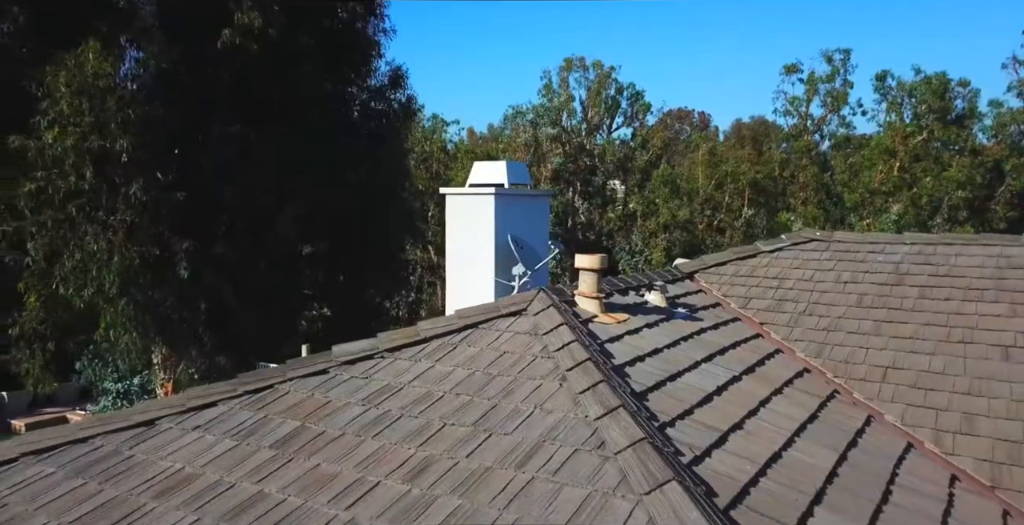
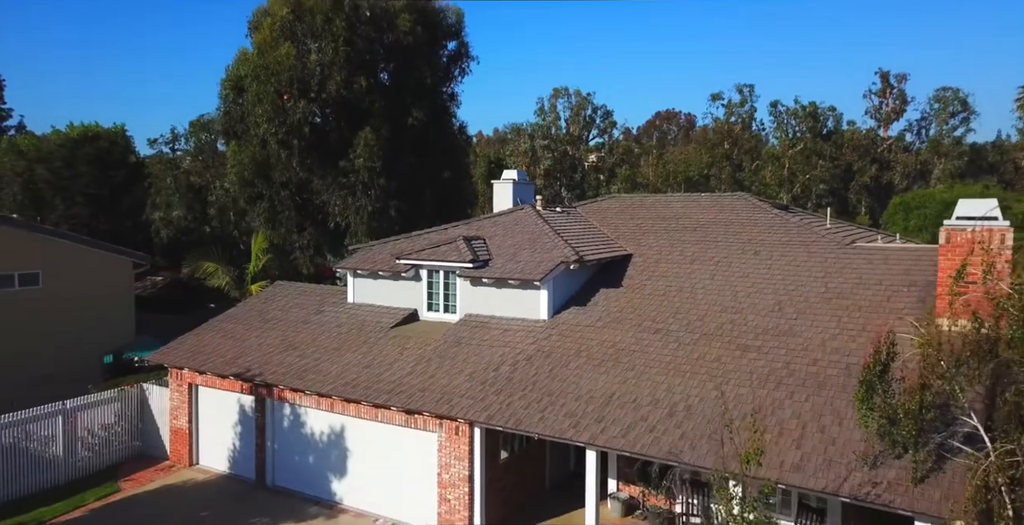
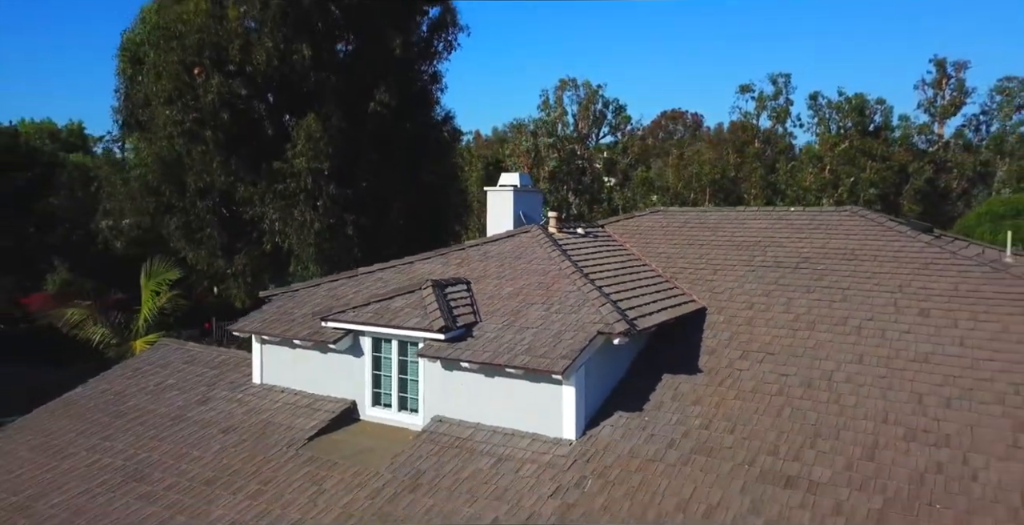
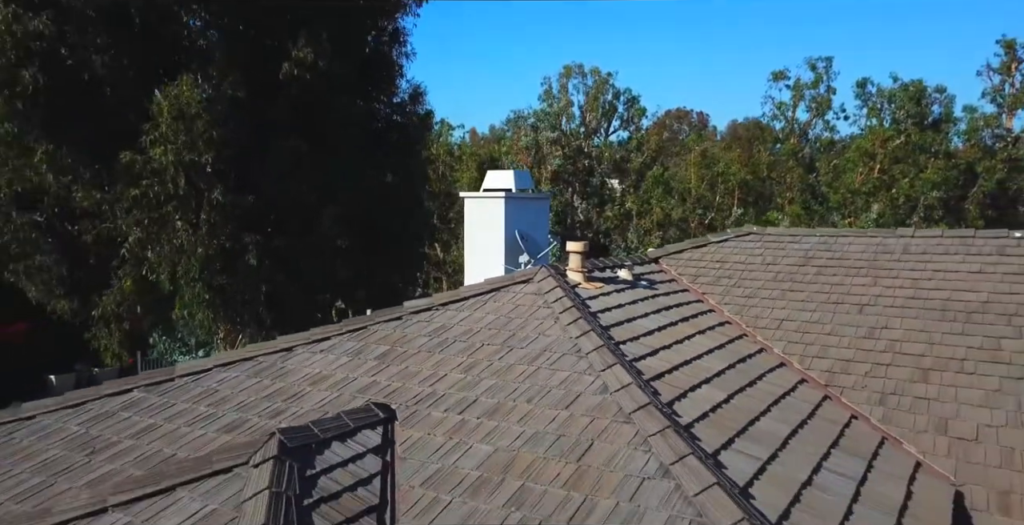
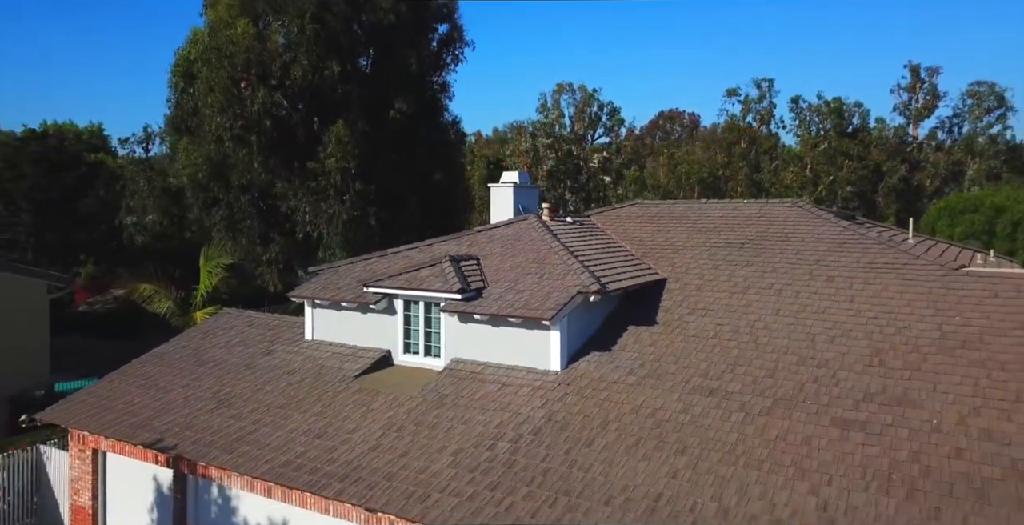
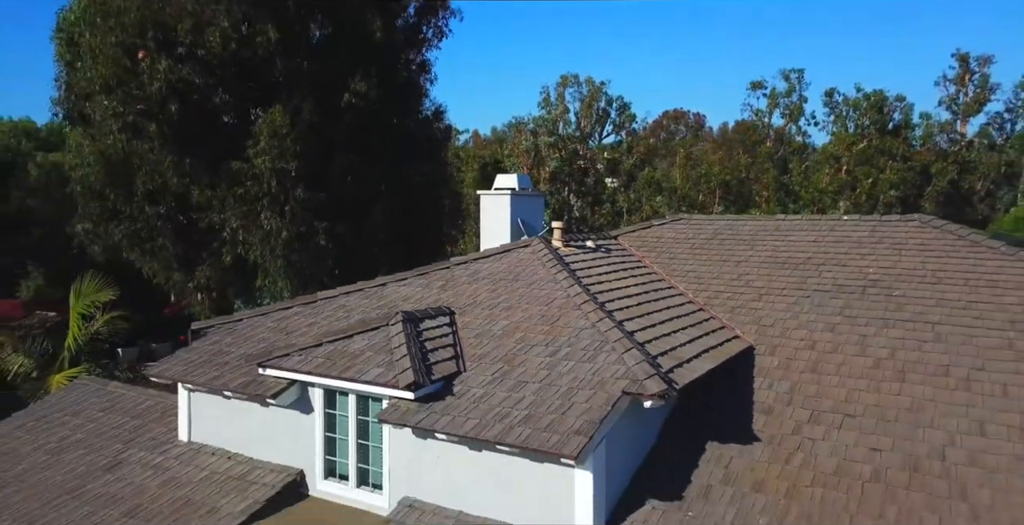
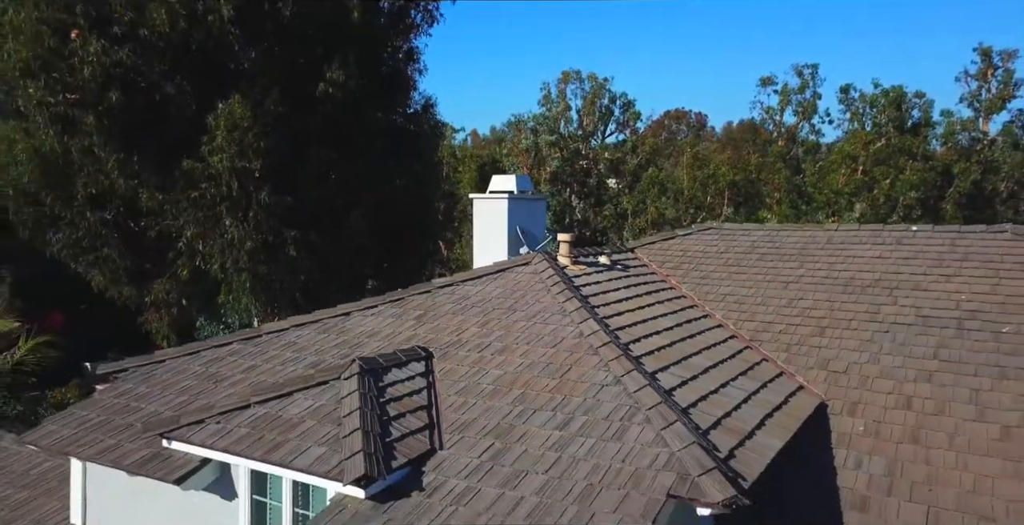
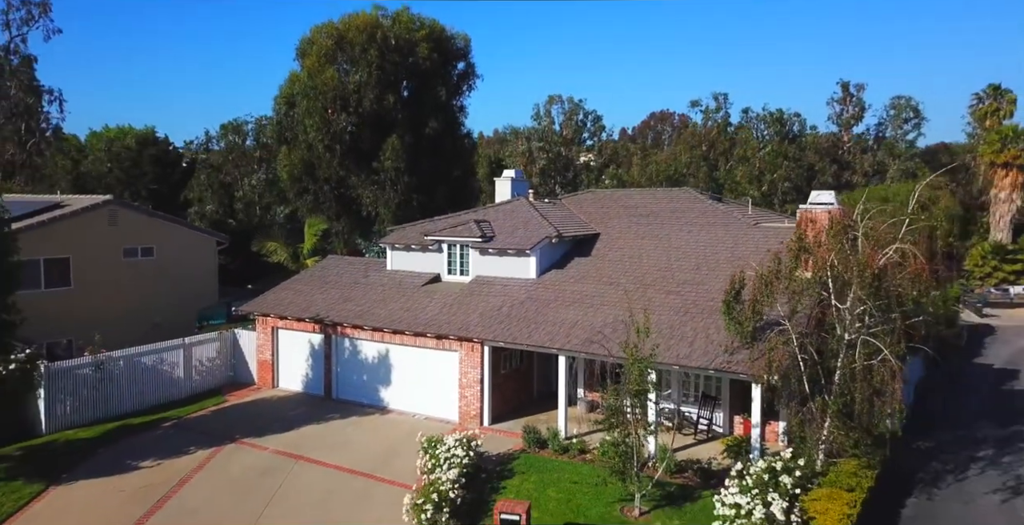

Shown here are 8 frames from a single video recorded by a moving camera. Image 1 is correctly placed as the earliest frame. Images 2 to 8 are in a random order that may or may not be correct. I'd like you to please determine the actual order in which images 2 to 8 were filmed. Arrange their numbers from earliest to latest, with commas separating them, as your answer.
4, 7, 6, 3, 5, 2, 8
